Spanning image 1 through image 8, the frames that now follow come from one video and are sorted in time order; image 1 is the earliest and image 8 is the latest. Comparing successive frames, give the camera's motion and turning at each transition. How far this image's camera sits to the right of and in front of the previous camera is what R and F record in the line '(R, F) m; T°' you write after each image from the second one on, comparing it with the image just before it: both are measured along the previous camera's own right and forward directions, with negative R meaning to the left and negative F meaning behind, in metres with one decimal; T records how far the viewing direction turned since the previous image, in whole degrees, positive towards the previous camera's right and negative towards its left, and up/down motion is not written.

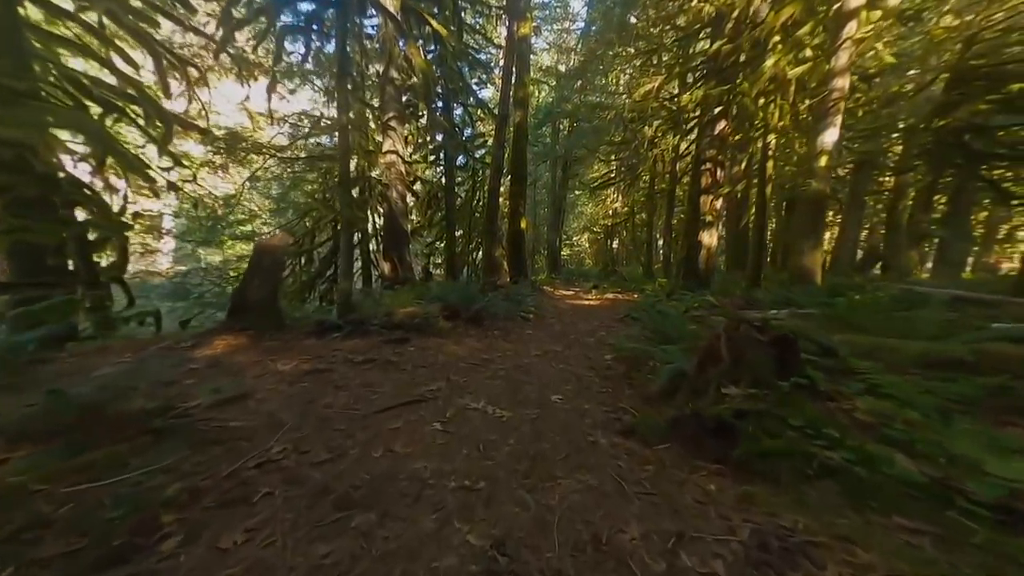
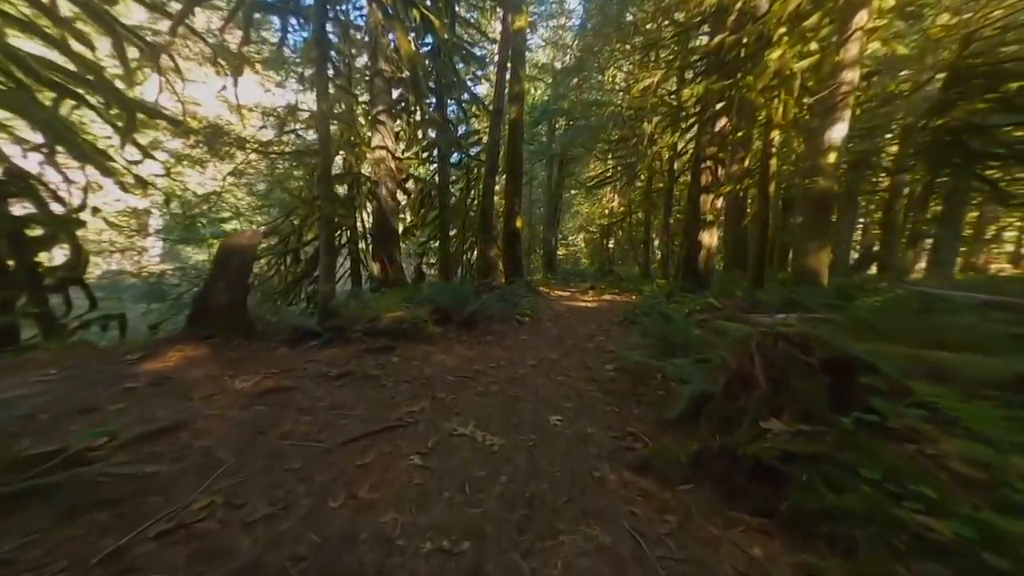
(0.0, +0.4) m; +1°
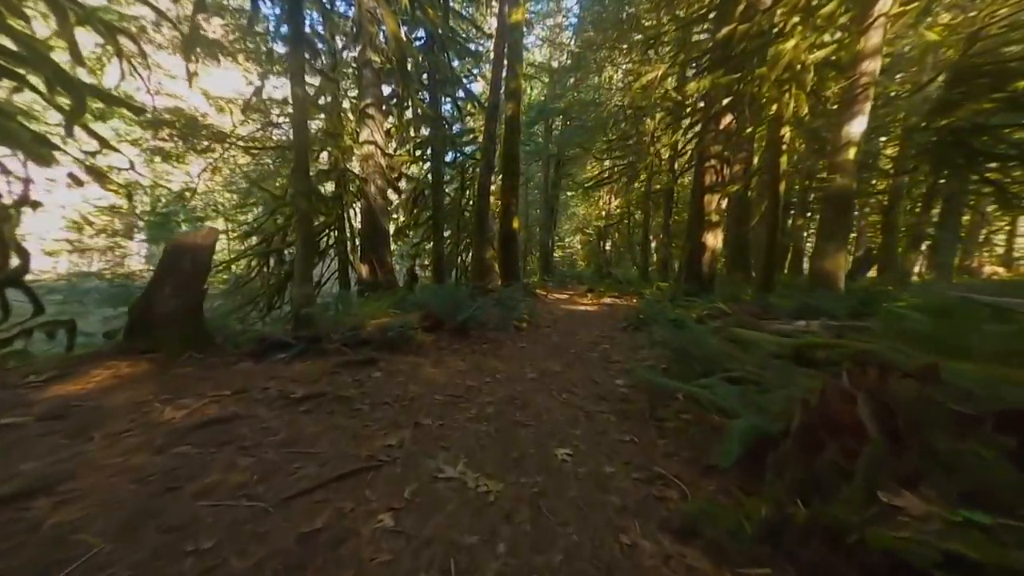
(0.0, +0.5) m; +1°
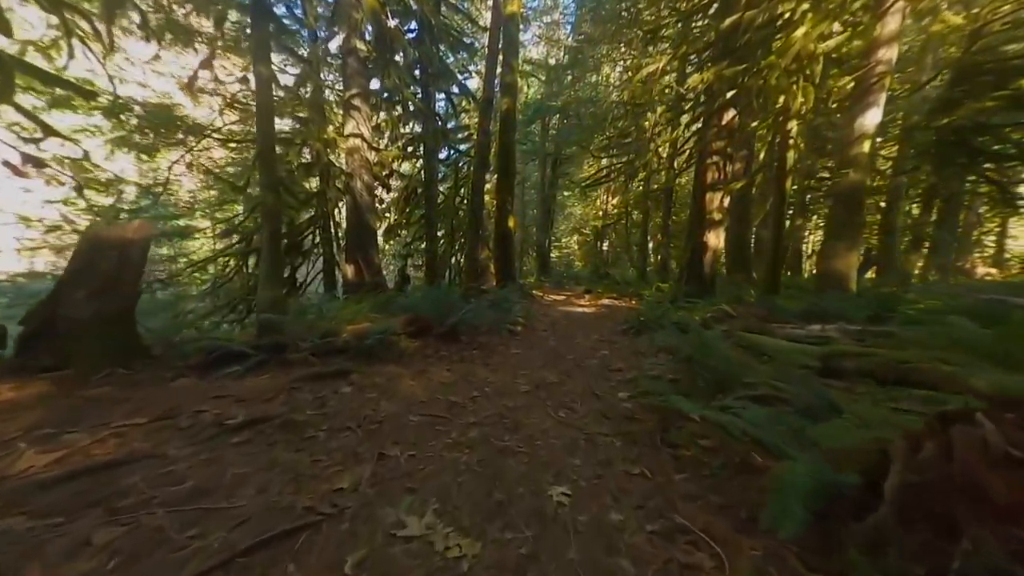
(+0.1, +0.5) m; +1°
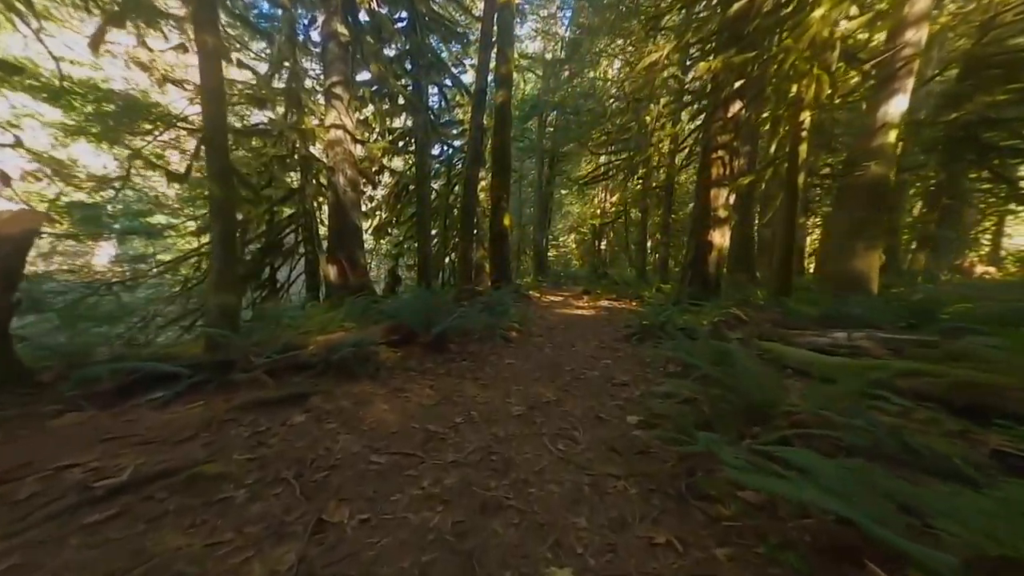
(+0.1, +0.6) m; +1°
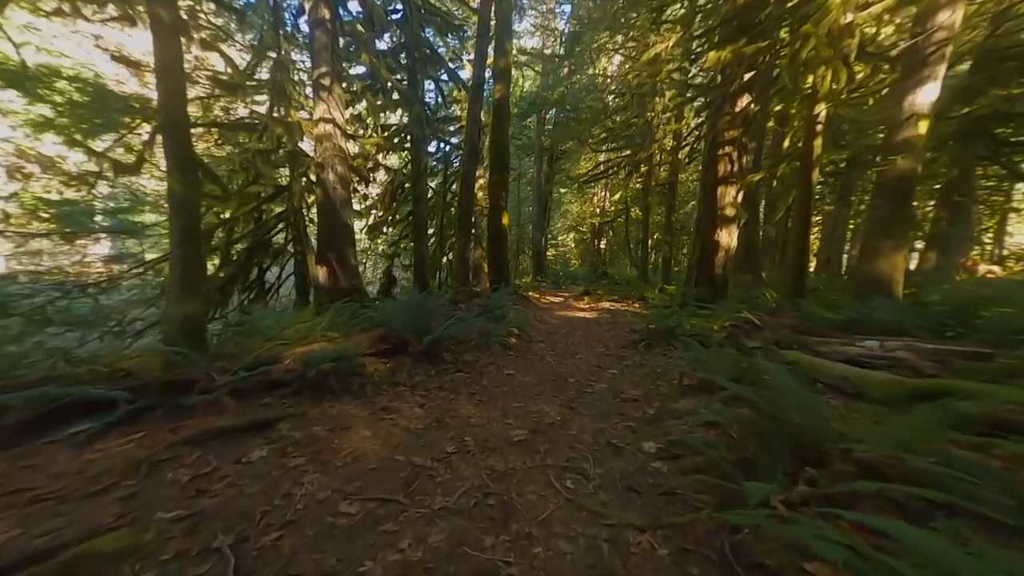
(0.0, +0.4) m; 0°
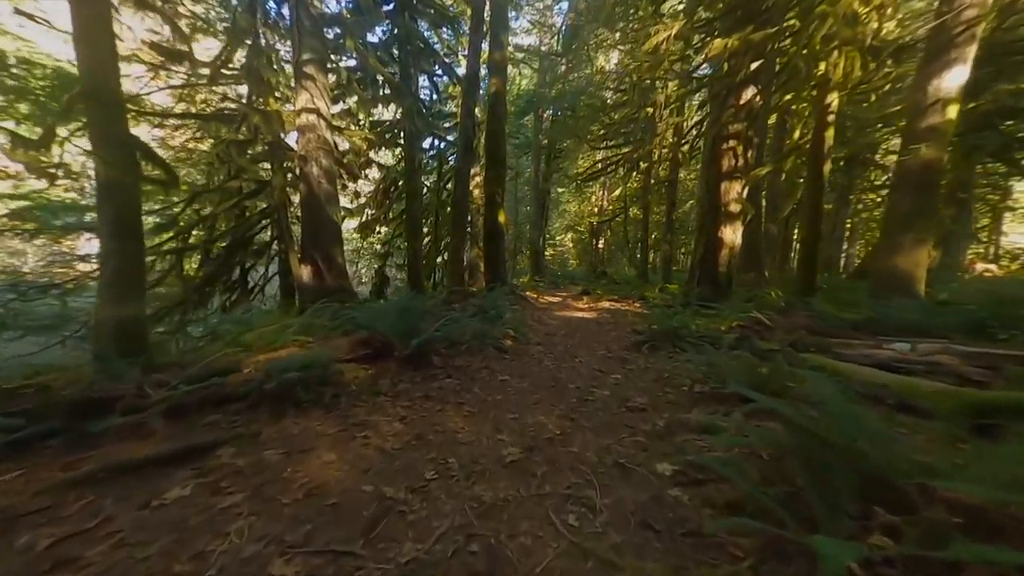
(+0.1, +0.4) m; 0°
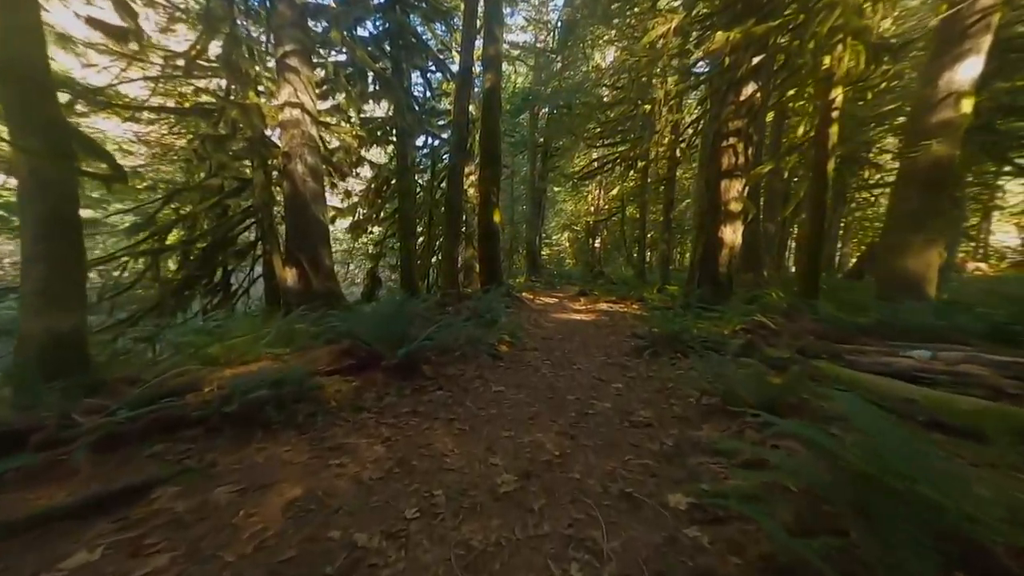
(0.0, +0.3) m; +1°
